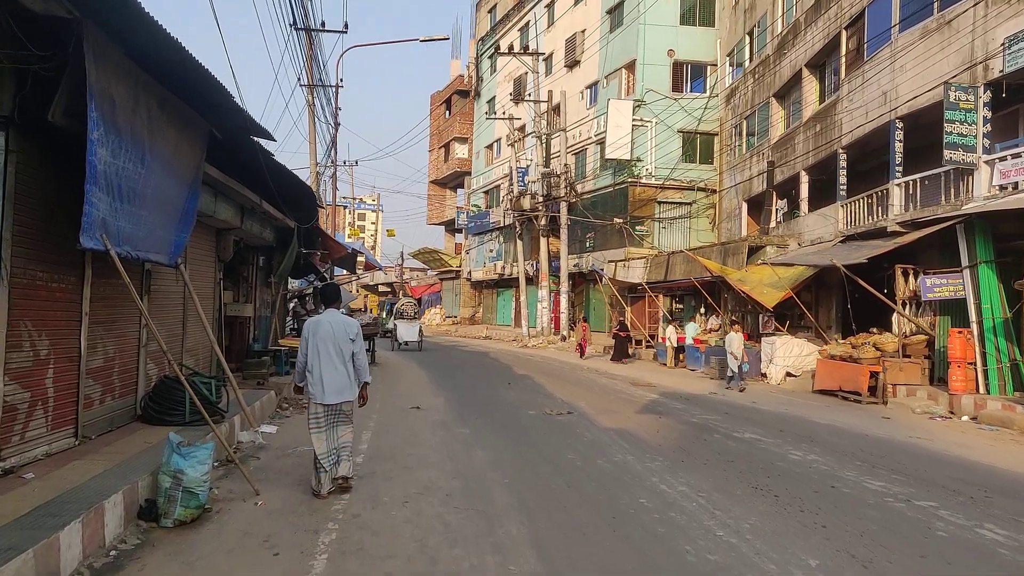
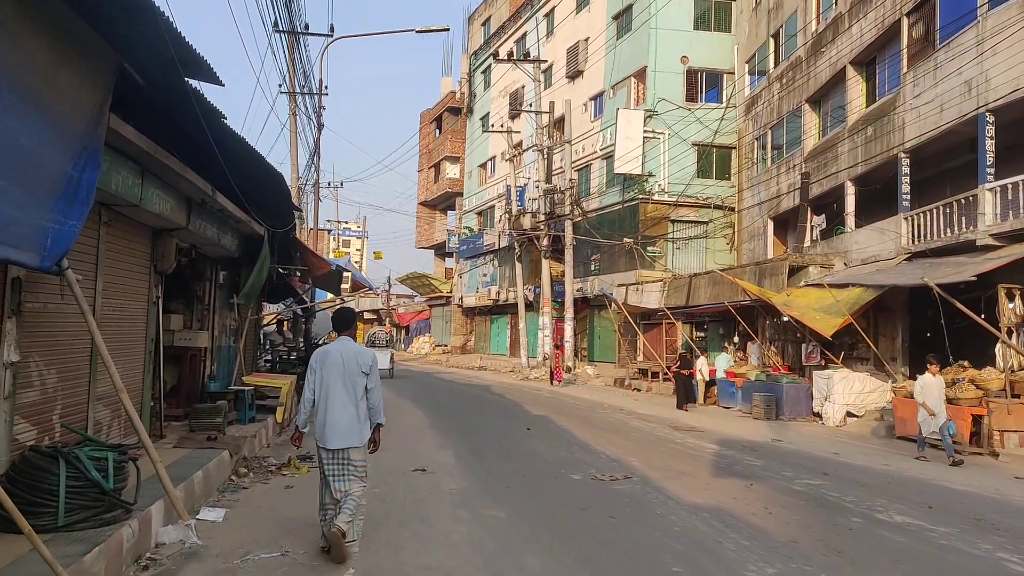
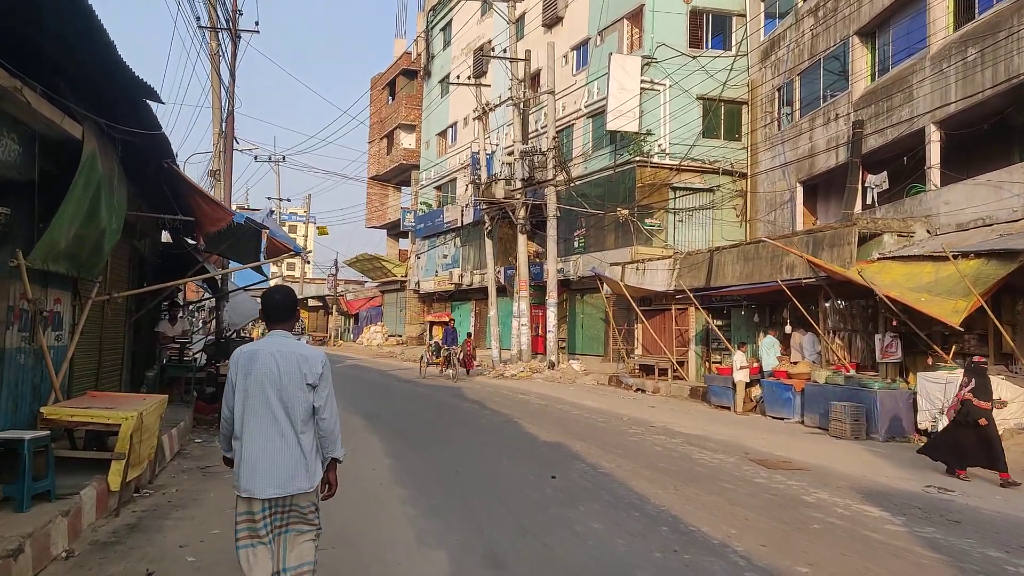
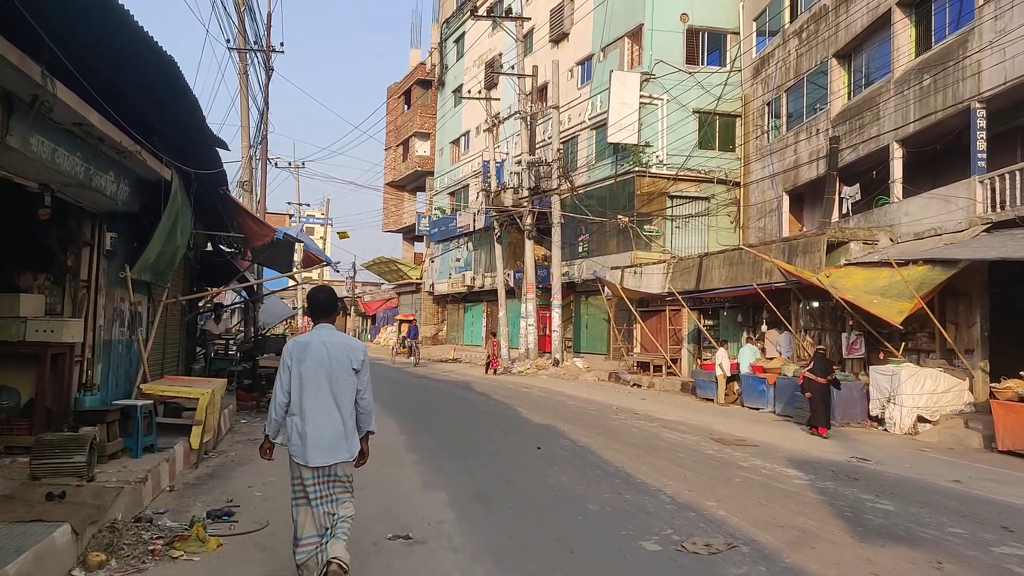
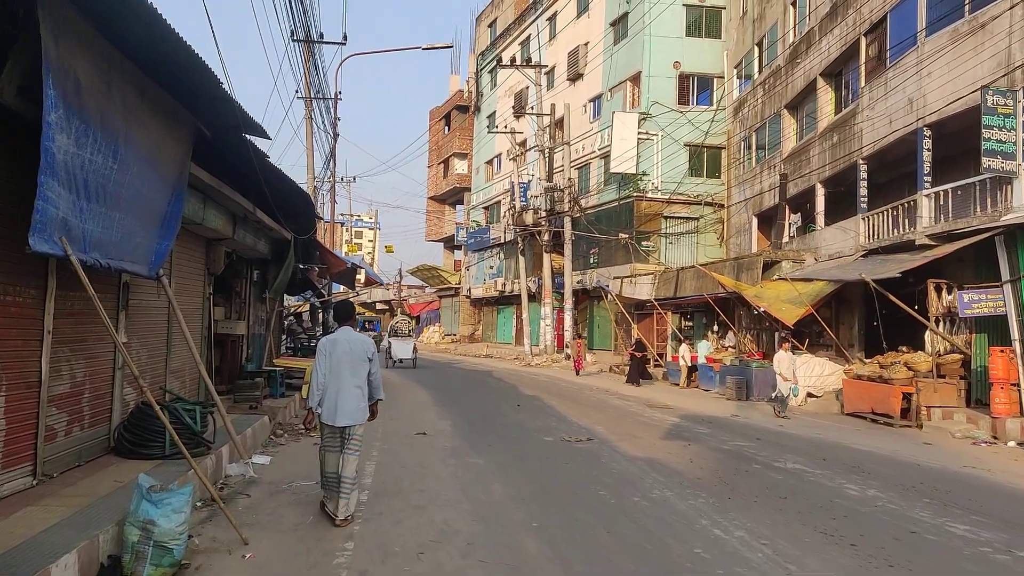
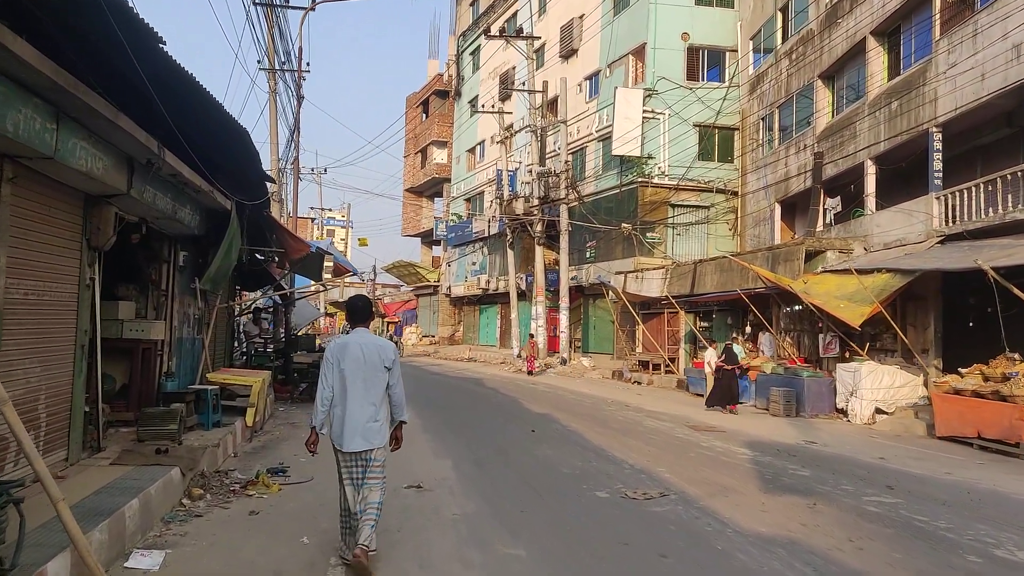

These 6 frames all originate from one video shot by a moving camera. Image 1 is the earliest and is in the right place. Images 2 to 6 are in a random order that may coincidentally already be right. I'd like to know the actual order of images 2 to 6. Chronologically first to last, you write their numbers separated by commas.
5, 2, 6, 4, 3
